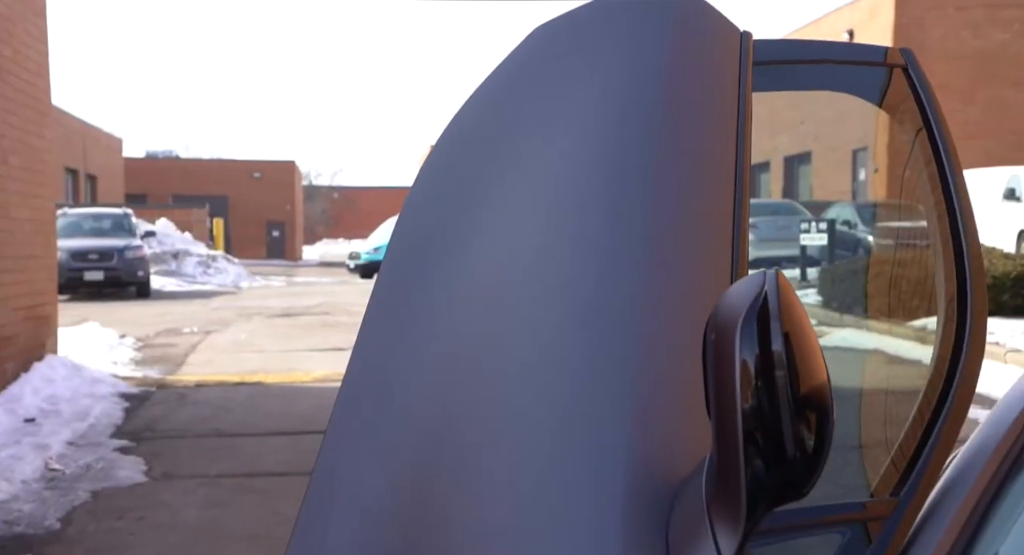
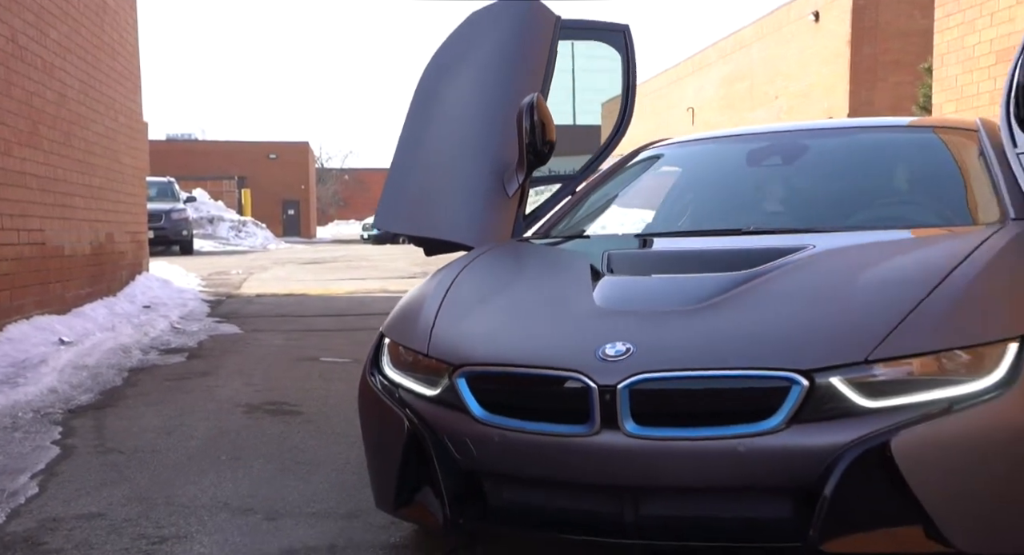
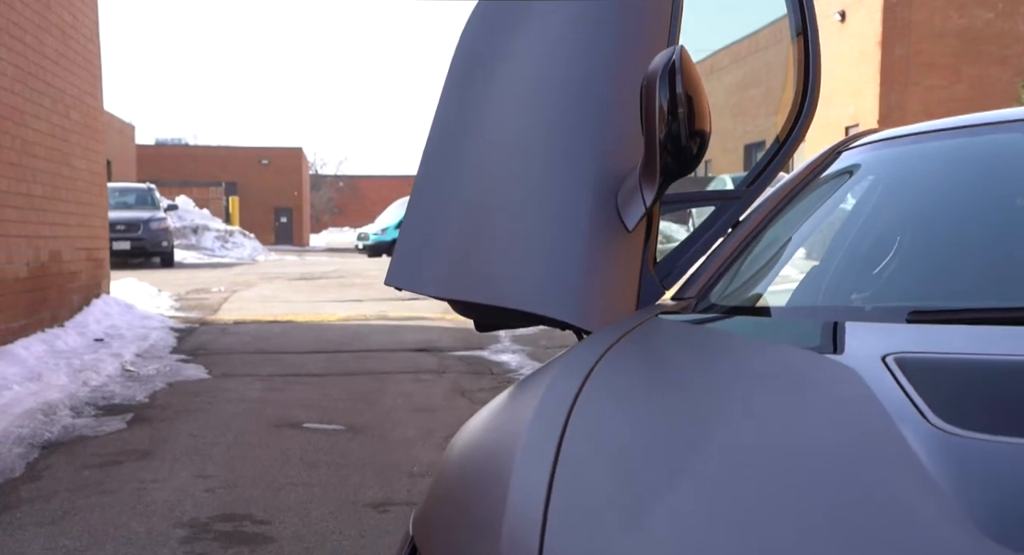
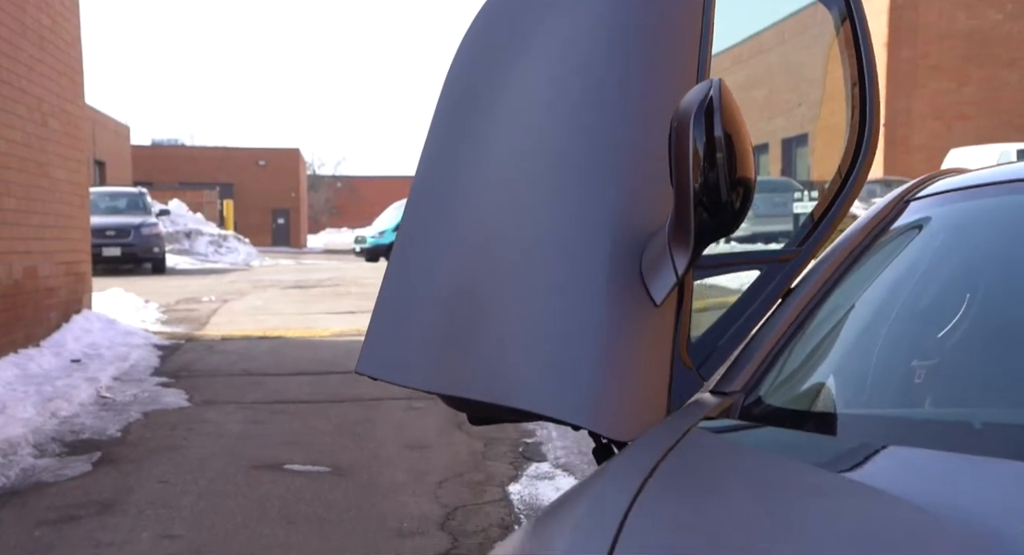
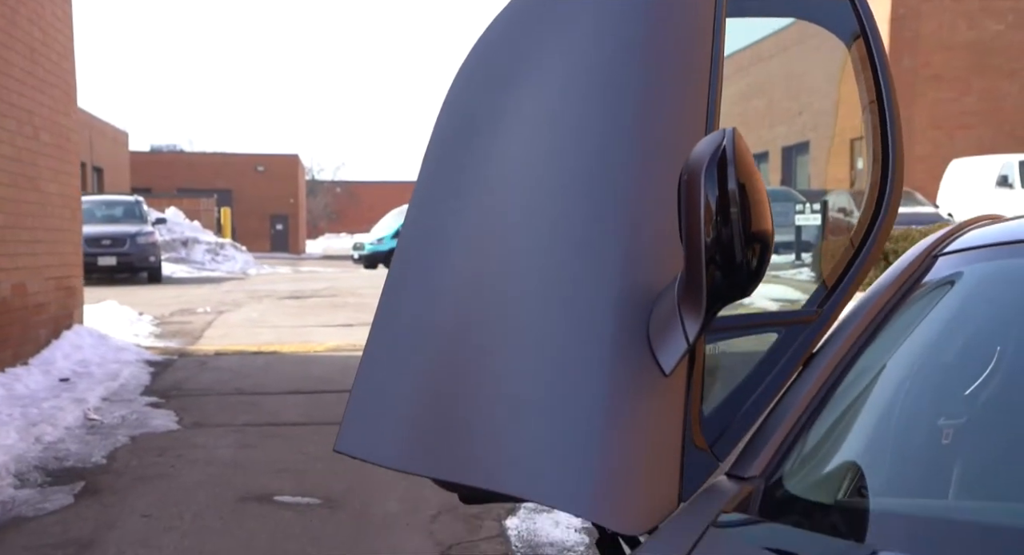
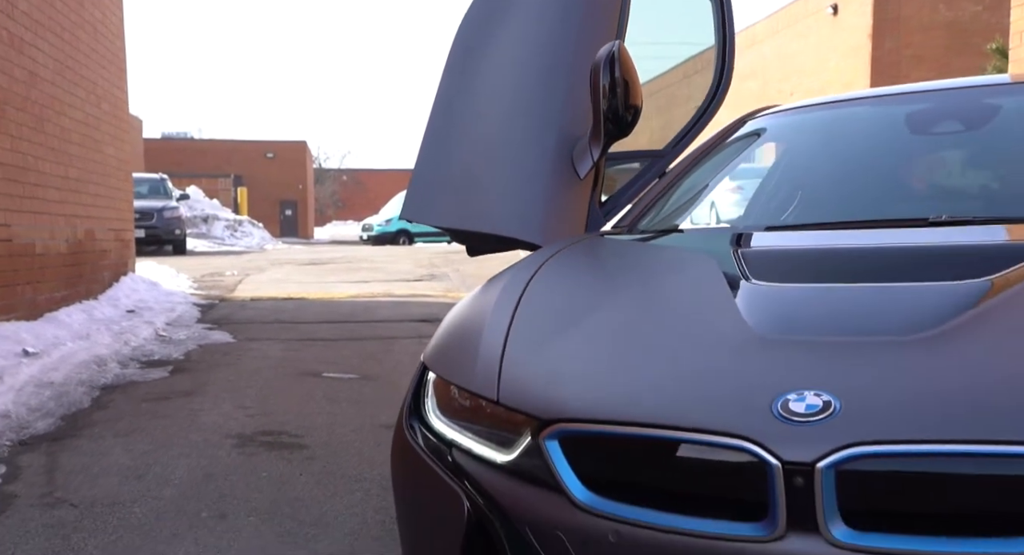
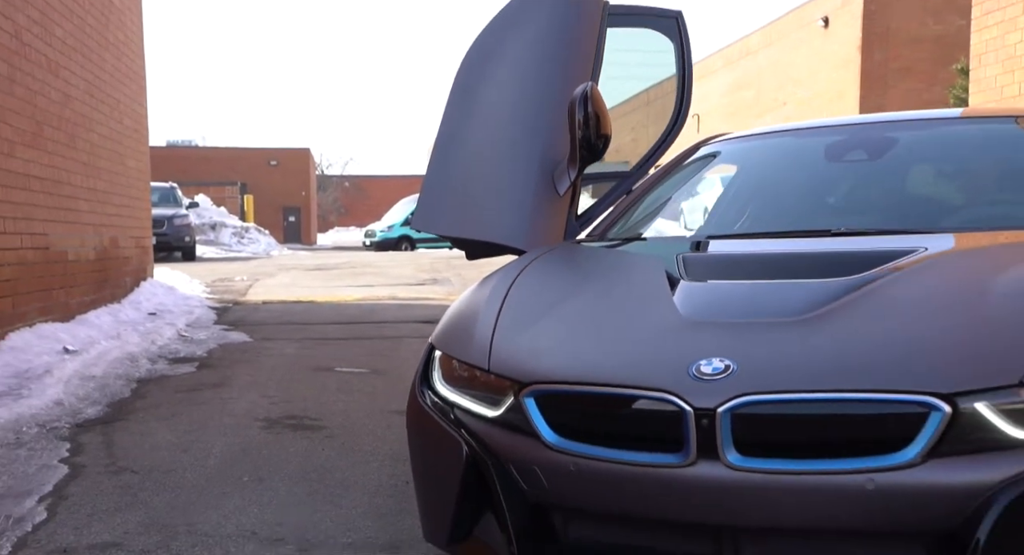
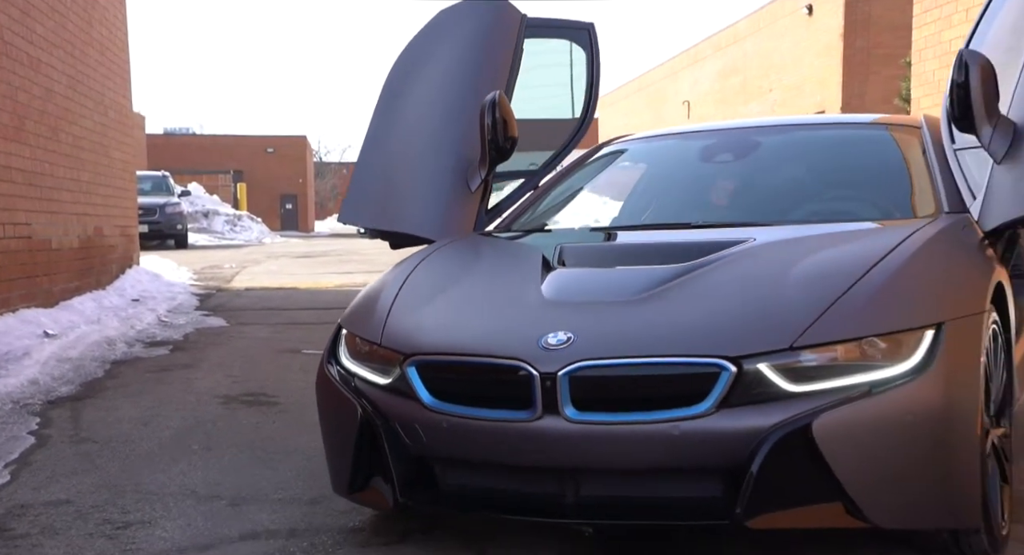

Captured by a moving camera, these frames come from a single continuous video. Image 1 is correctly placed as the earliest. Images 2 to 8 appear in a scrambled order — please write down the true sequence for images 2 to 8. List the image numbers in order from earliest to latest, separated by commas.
5, 4, 3, 6, 7, 2, 8
